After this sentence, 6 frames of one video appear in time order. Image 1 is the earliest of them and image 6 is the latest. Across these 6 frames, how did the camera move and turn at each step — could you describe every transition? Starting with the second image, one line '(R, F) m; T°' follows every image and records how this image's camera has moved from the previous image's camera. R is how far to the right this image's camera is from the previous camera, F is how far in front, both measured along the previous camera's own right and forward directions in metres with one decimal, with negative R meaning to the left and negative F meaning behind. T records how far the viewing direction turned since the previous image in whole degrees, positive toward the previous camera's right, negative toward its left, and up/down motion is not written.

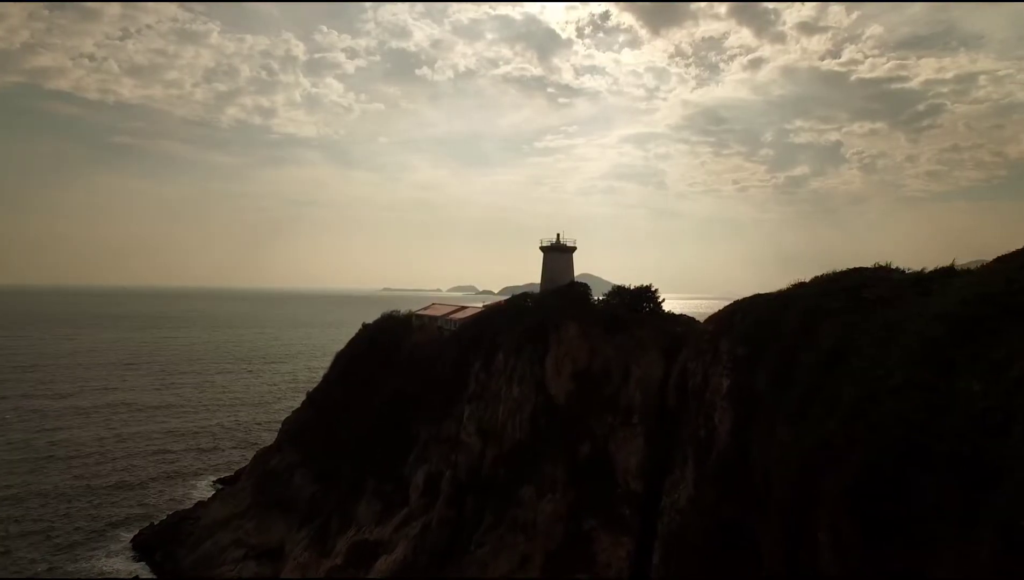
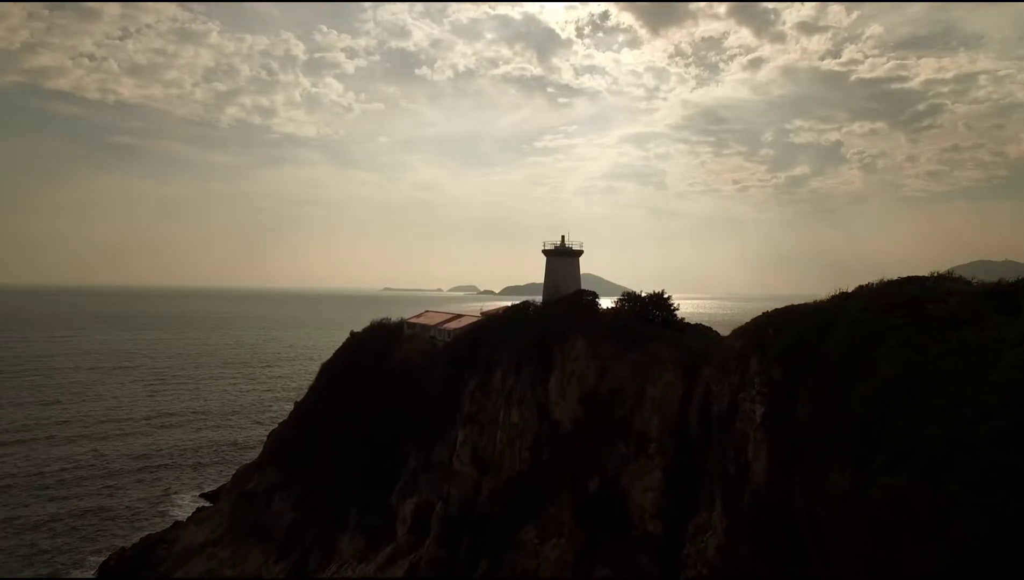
(0.0, +2.0) m; 0°
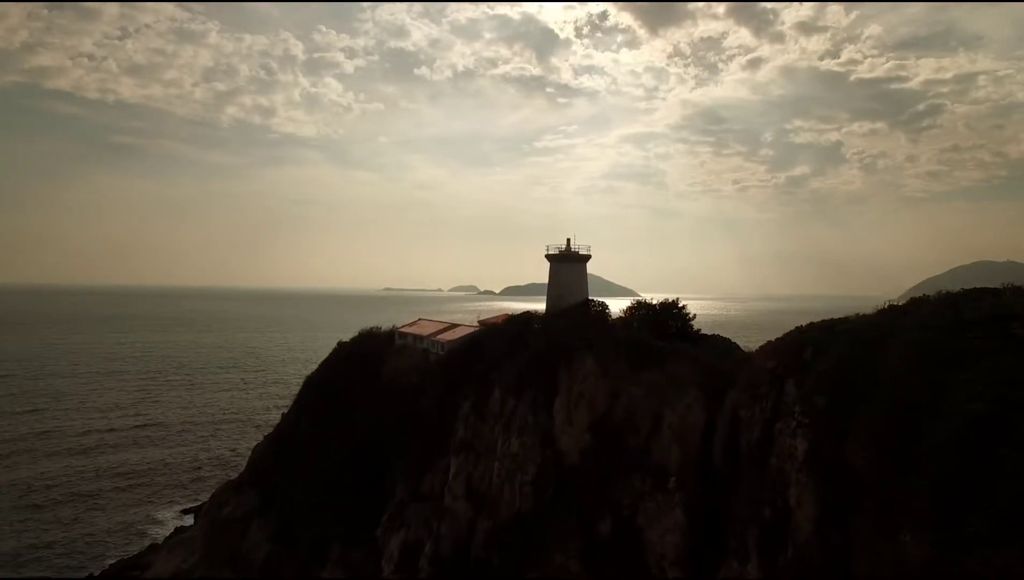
(0.0, +1.9) m; 0°
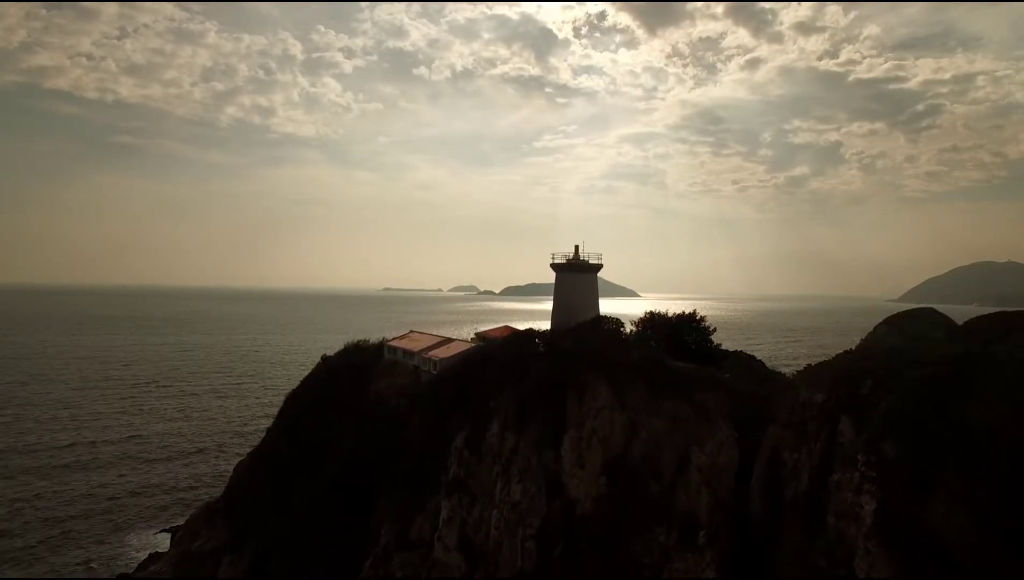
(-0.1, +2.0) m; 0°
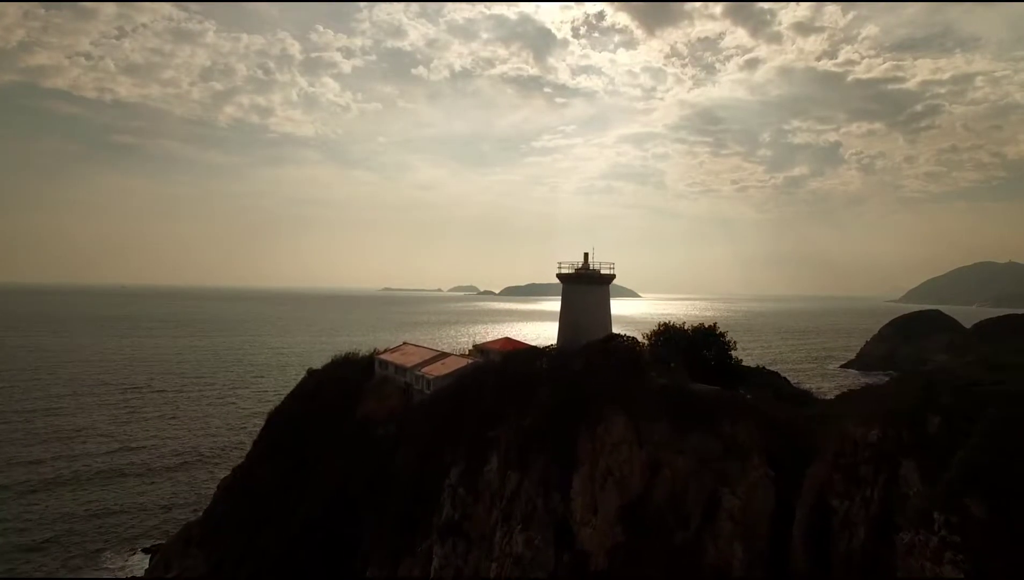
(-0.1, +1.6) m; 0°
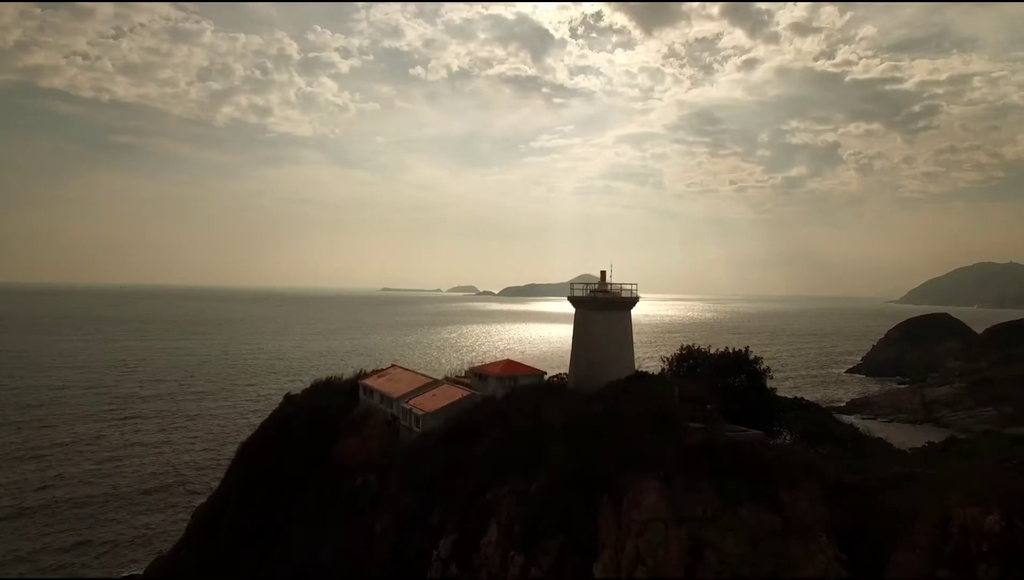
(-0.1, +2.2) m; 0°
